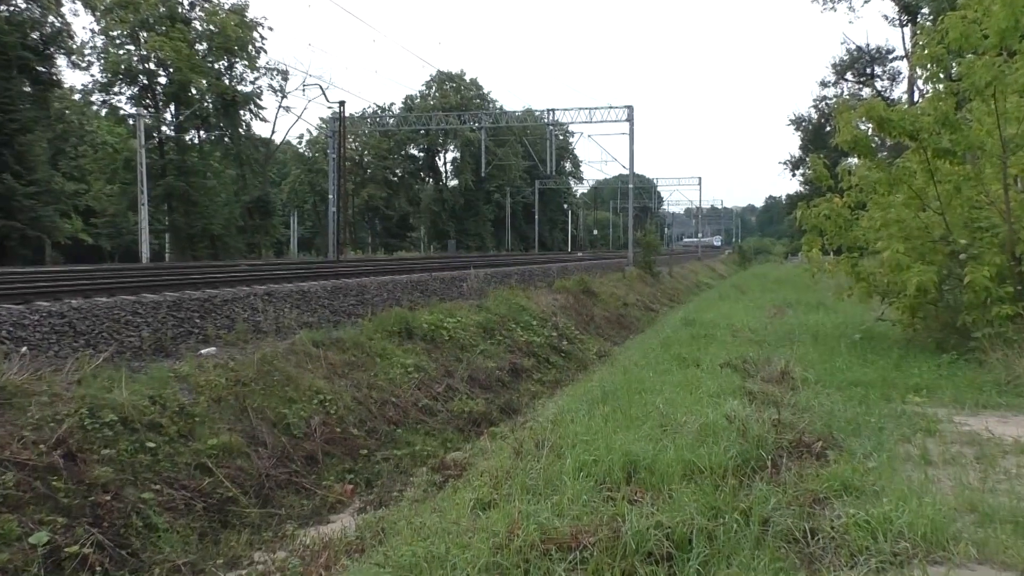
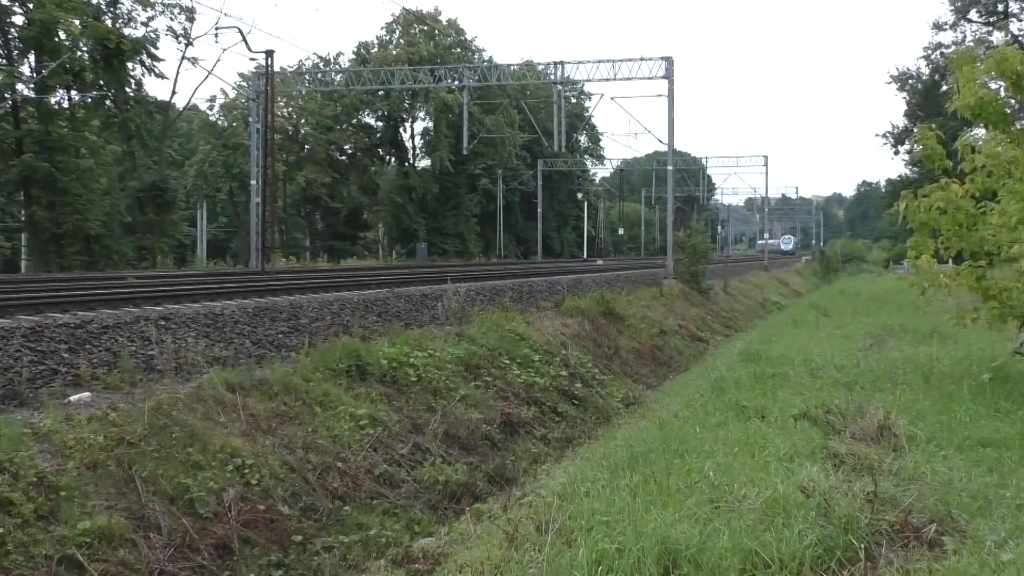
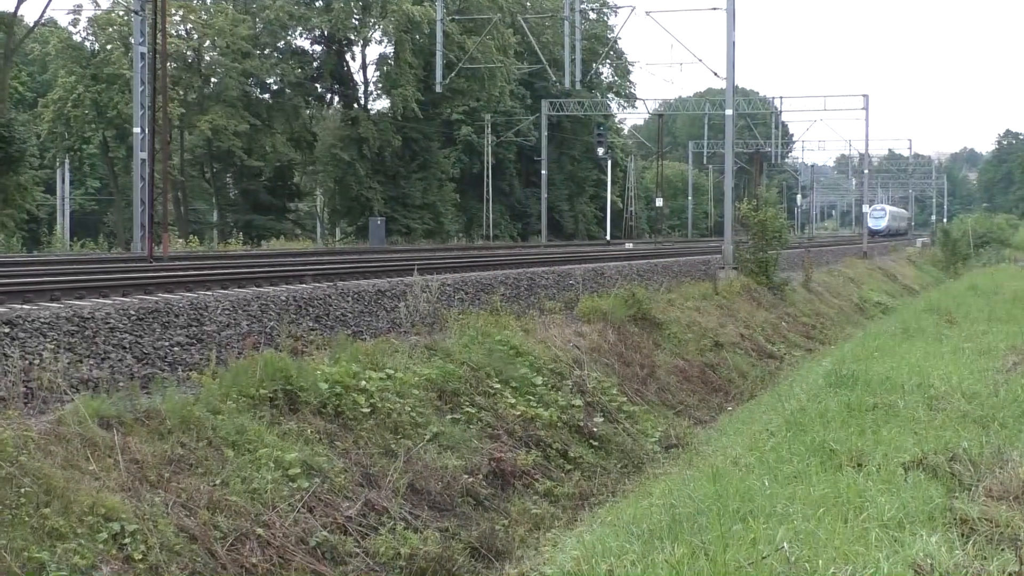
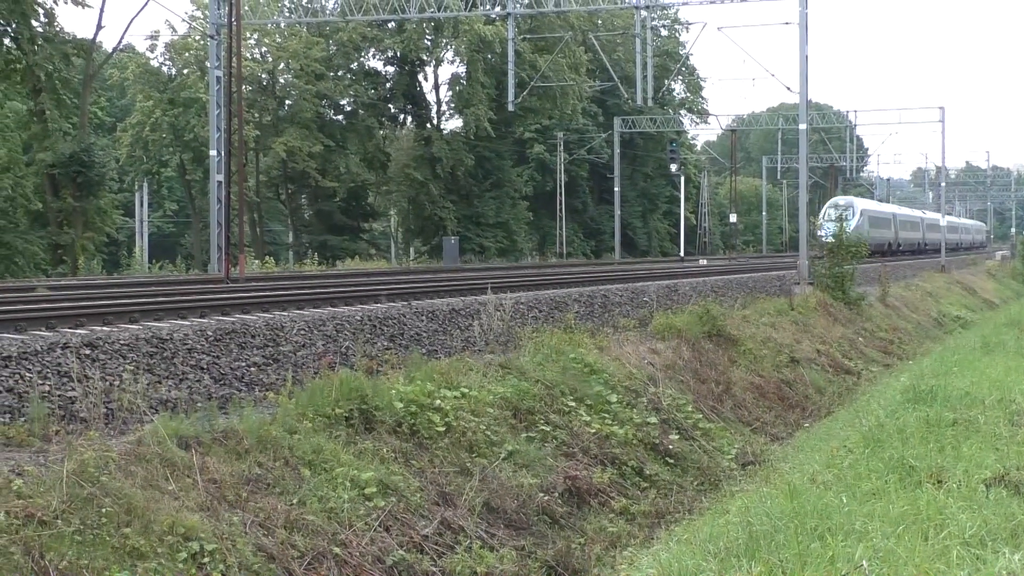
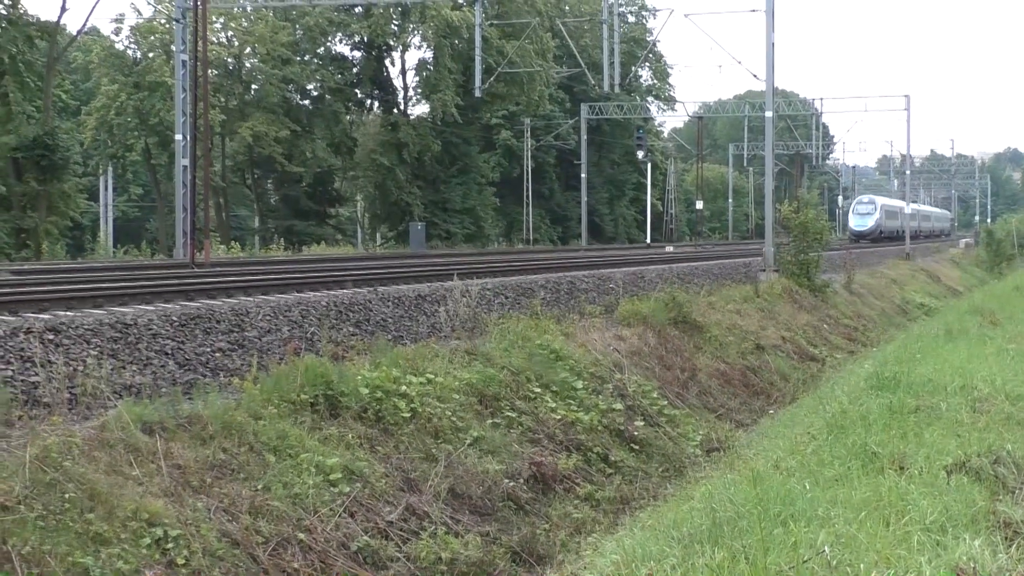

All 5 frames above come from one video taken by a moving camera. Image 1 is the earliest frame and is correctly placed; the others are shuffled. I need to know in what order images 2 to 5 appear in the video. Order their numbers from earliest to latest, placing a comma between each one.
2, 3, 5, 4
